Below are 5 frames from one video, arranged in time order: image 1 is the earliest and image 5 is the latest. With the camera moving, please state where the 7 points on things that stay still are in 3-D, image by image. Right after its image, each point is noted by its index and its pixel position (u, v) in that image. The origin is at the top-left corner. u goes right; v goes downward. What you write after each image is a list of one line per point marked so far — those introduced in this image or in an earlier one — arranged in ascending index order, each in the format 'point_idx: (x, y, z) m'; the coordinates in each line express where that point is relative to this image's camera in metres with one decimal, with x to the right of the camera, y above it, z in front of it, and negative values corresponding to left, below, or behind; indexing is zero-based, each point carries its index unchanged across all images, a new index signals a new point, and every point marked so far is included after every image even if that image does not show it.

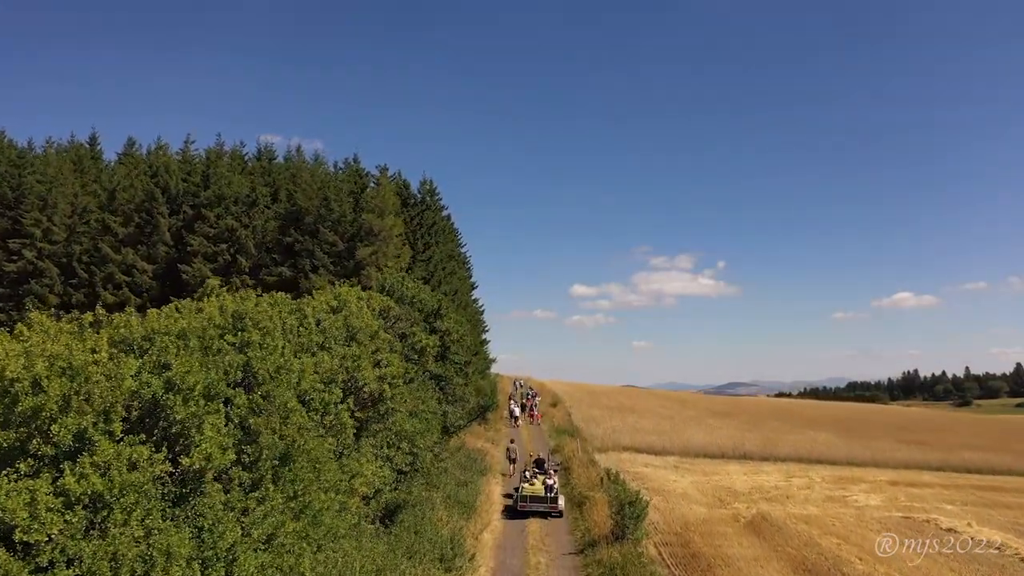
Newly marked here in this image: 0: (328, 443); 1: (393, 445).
0: (-4.7, -3.9, +14.1) m
1: (-4.0, -5.2, +18.6) m
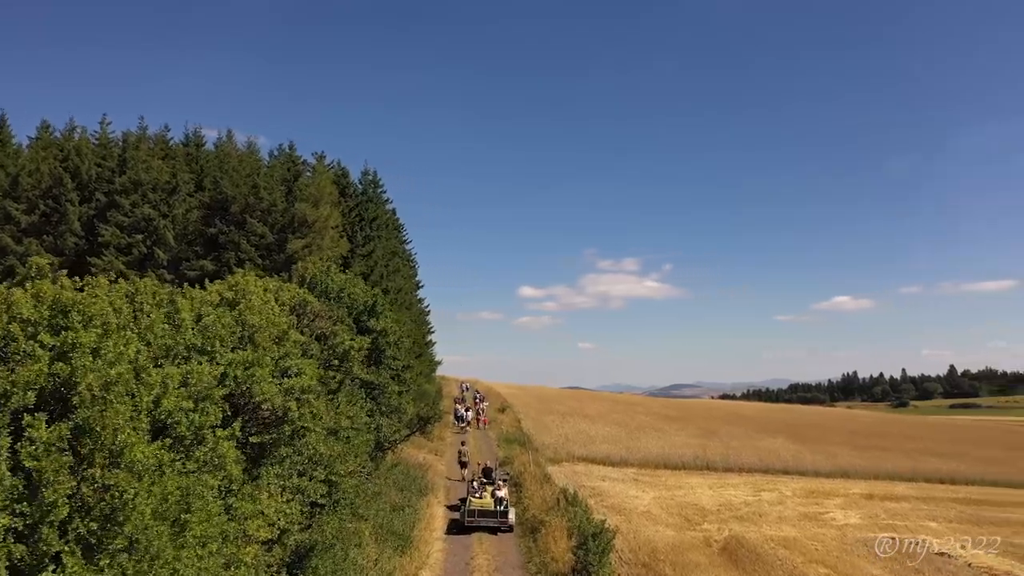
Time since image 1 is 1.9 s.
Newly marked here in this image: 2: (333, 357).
0: (-5.8, -3.6, +10.3) m
1: (-5.5, -4.9, +14.9) m
2: (-5.6, -2.2, +17.4) m
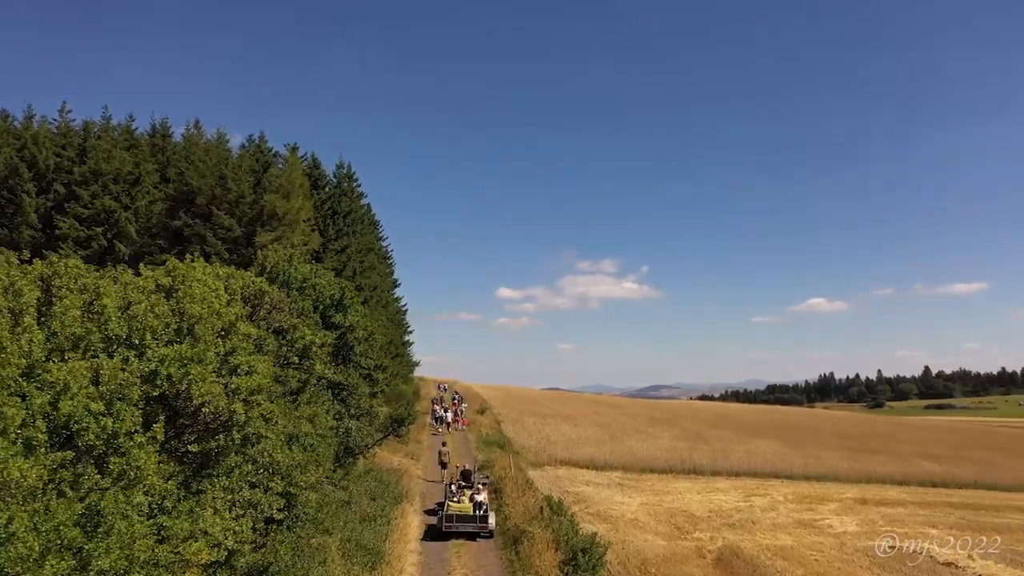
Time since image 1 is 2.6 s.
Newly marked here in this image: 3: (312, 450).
0: (-6.0, -3.2, +8.4) m
1: (-5.9, -4.6, +13.0) m
2: (-6.1, -1.8, +15.6) m
3: (-5.5, -4.4, +15.2) m
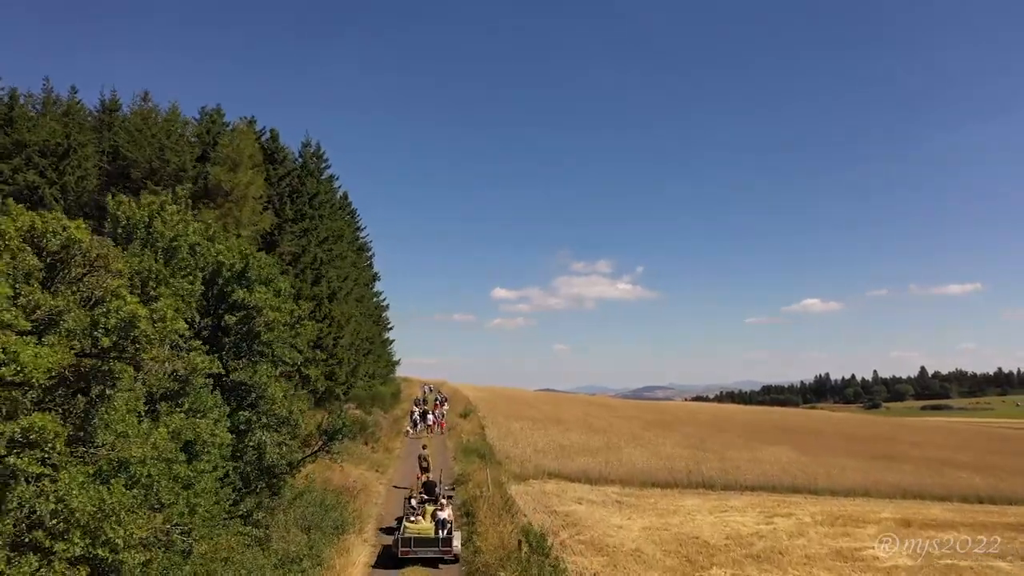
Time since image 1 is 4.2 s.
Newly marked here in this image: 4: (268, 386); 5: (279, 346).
0: (-6.8, -2.4, +3.7) m
1: (-6.7, -3.7, +8.2) m
2: (-6.9, -1.0, +10.8) m
3: (-6.3, -3.5, +10.4) m
4: (-6.3, -2.6, +14.8) m
5: (-6.4, -1.6, +16.0) m
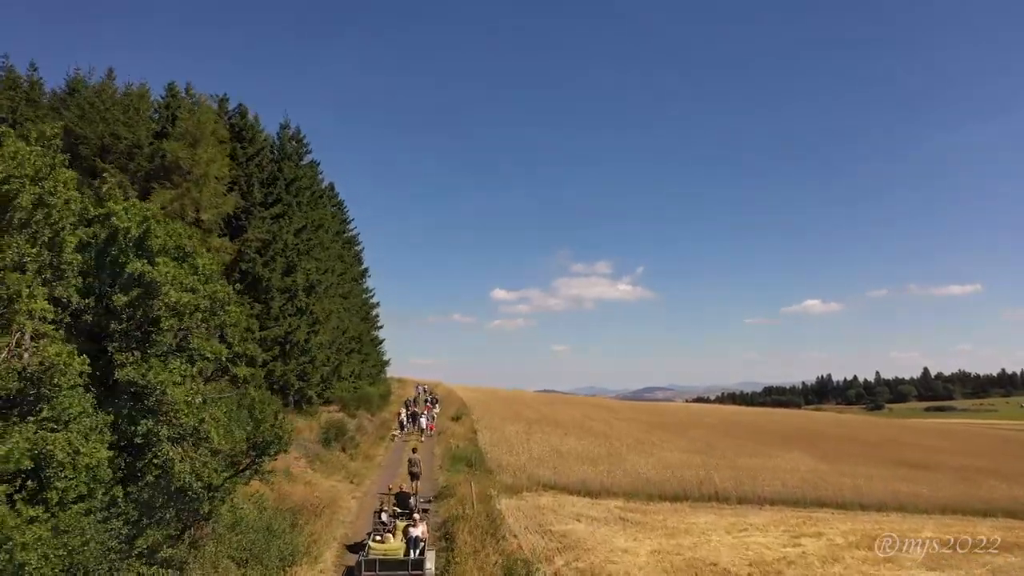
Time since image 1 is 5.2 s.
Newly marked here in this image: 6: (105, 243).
0: (-7.3, -1.9, +0.5) m
1: (-7.2, -3.2, +5.1) m
2: (-7.4, -0.5, +7.6) m
3: (-6.8, -3.0, +7.2) m
4: (-6.7, -2.1, +11.7) m
5: (-6.8, -1.1, +12.8) m
6: (-7.9, +0.8, +11.8) m
